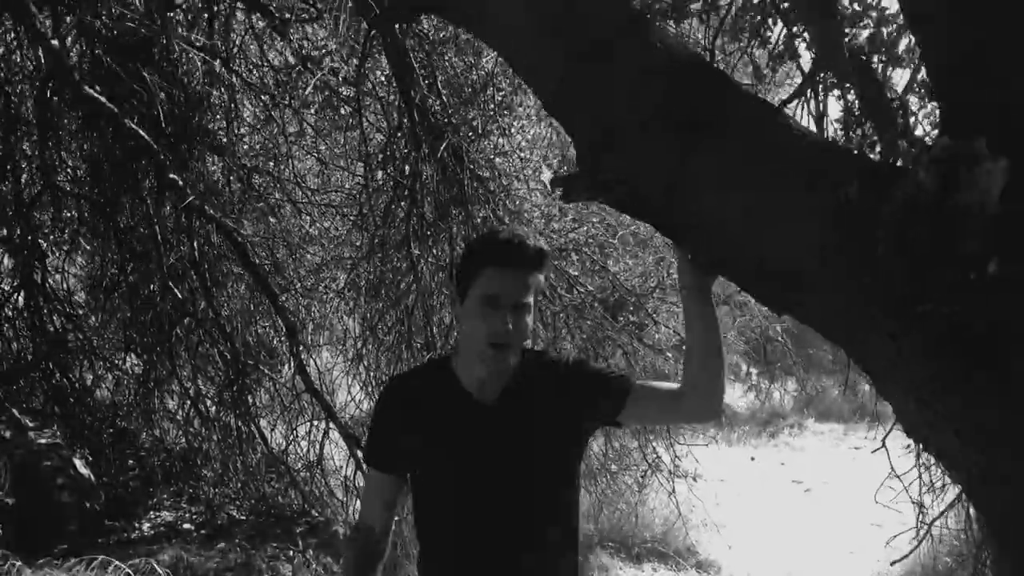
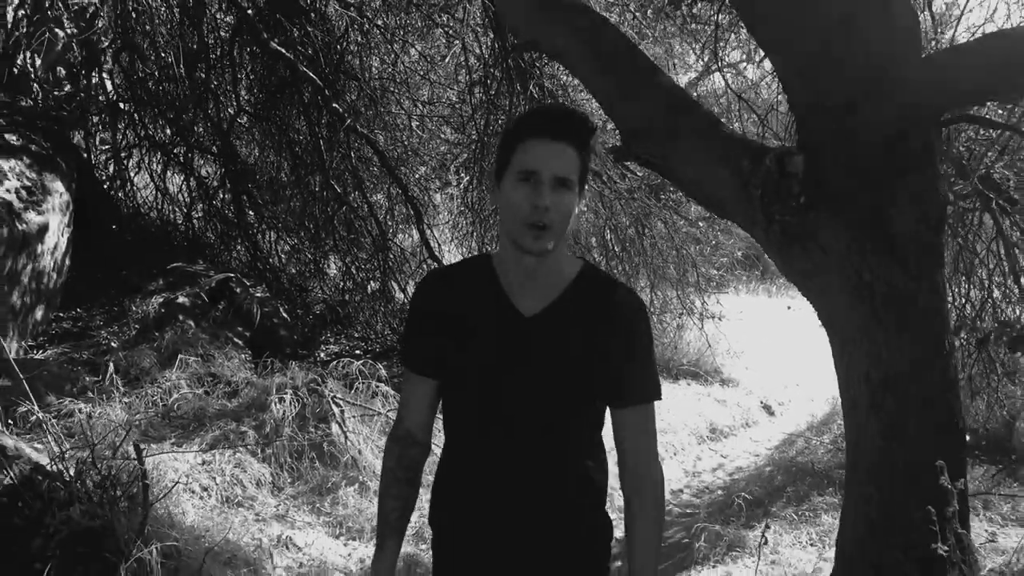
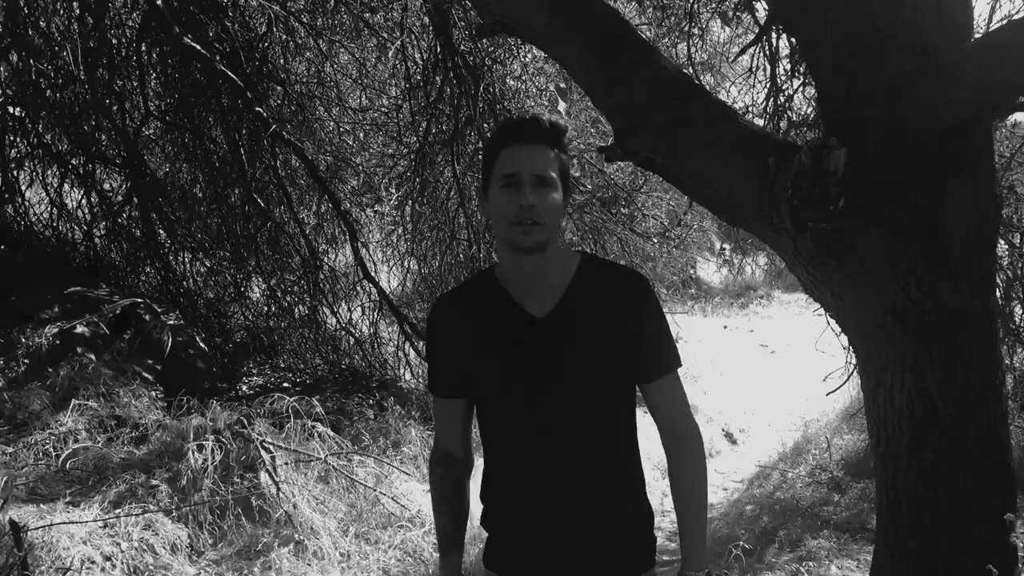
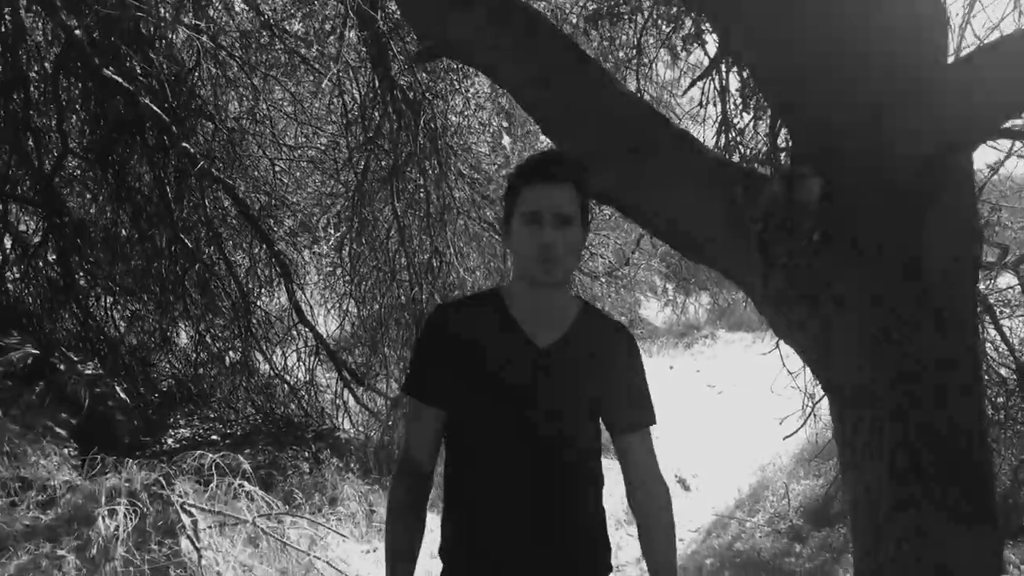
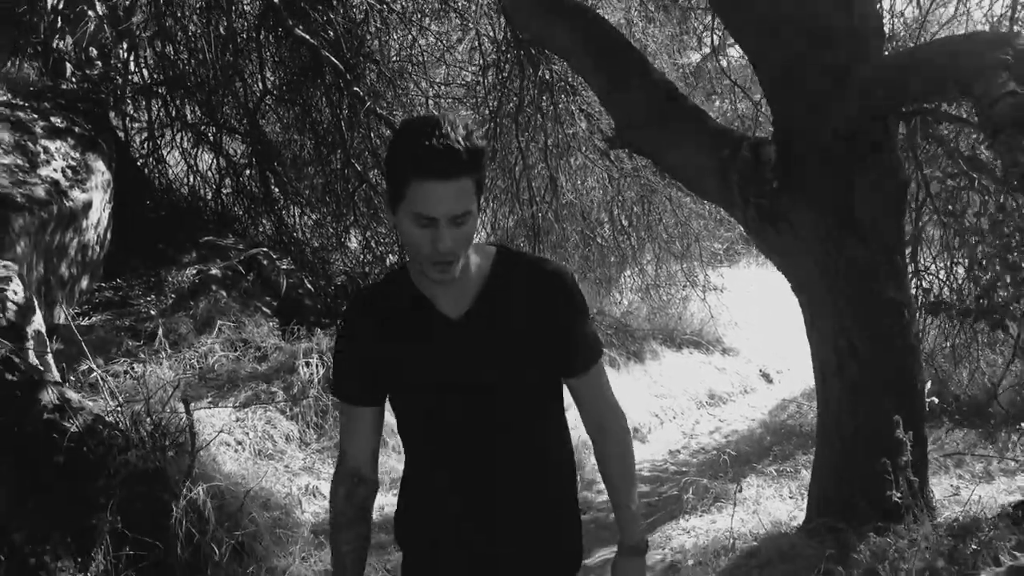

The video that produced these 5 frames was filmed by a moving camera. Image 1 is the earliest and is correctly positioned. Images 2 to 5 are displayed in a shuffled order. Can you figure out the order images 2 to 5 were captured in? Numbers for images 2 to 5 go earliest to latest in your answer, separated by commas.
4, 3, 2, 5
